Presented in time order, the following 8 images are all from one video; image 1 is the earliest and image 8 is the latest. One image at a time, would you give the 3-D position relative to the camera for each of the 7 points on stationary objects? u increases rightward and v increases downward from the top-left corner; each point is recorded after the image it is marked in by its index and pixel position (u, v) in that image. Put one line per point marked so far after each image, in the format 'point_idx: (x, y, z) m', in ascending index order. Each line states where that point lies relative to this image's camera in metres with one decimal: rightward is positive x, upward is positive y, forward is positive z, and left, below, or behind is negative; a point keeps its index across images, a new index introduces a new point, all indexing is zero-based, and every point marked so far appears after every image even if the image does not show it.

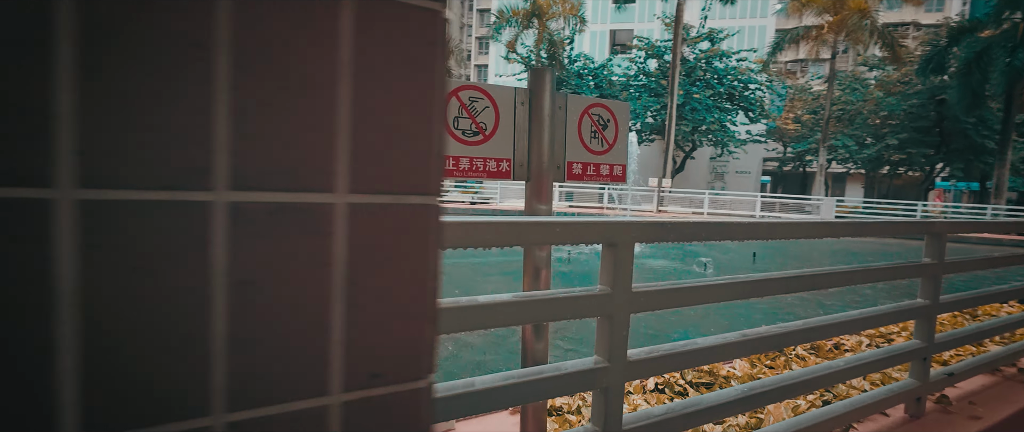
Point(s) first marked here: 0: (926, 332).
0: (+1.6, -0.4, +2.3) m
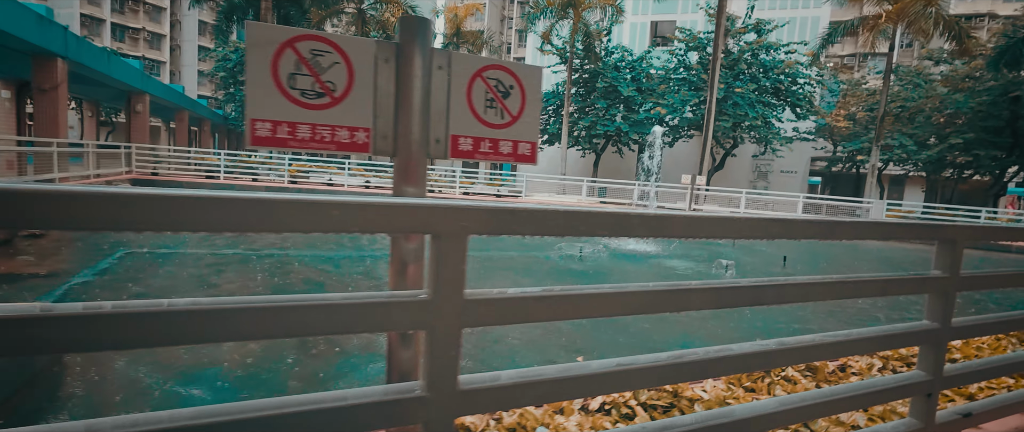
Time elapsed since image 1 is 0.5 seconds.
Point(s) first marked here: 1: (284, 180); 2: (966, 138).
0: (+1.3, -0.4, +1.9) m
1: (-6.3, +1.0, +16.7) m
2: (+14.4, +2.5, +19.1) m
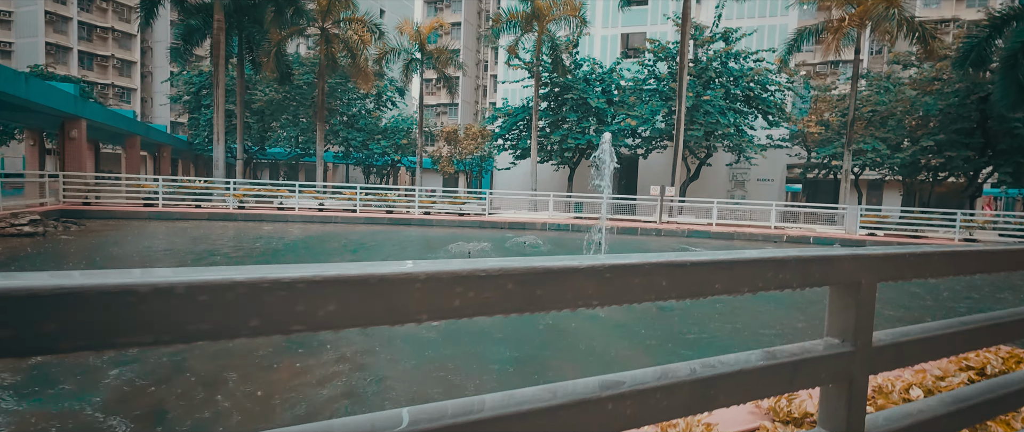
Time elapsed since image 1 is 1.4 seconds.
0: (+0.6, -0.5, +1.1) m
1: (-7.4, +0.3, +15.7) m
2: (+13.2, +2.4, +18.6) m
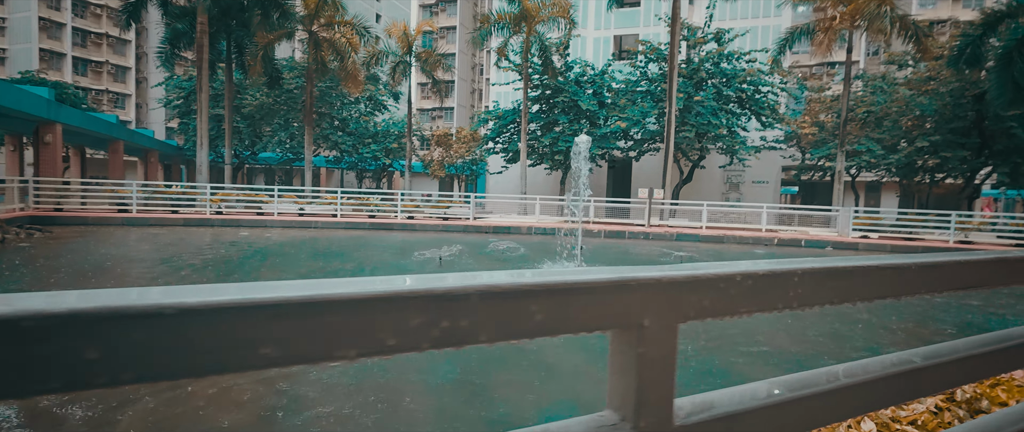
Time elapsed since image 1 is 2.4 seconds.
0: (+0.2, -0.5, +0.7) m
1: (-7.8, +0.1, +15.4) m
2: (+12.8, +2.3, +18.2) m
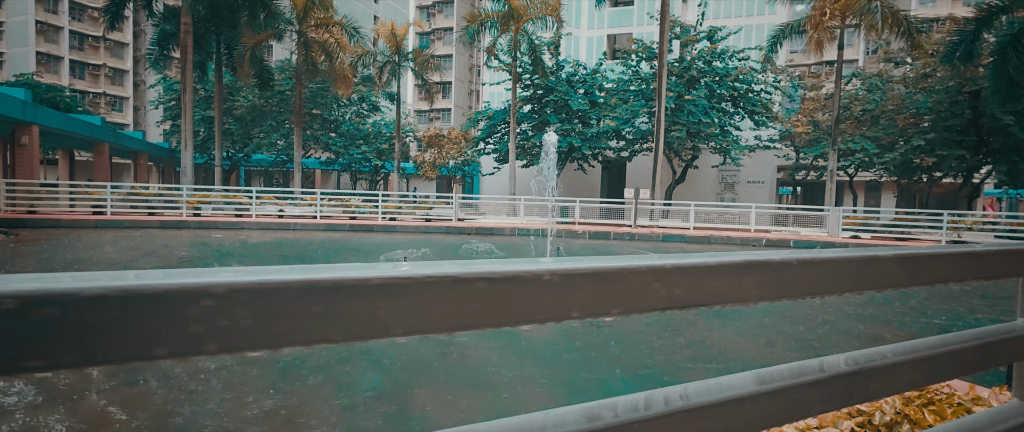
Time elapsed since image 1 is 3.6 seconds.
0: (-0.4, -0.5, +0.4) m
1: (-8.2, +0.1, +15.1) m
2: (+12.4, +2.3, +17.9) m
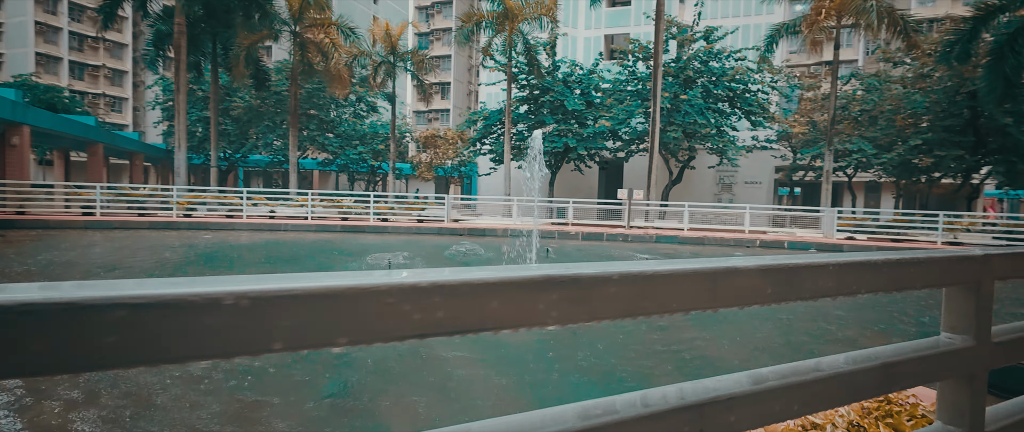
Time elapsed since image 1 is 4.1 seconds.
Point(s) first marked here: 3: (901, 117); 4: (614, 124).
0: (-0.6, -0.5, +0.3) m
1: (-8.4, +0.1, +15.1) m
2: (+12.2, +2.3, +17.7) m
3: (+12.7, +3.2, +19.5) m
4: (+3.4, +3.1, +20.2) m
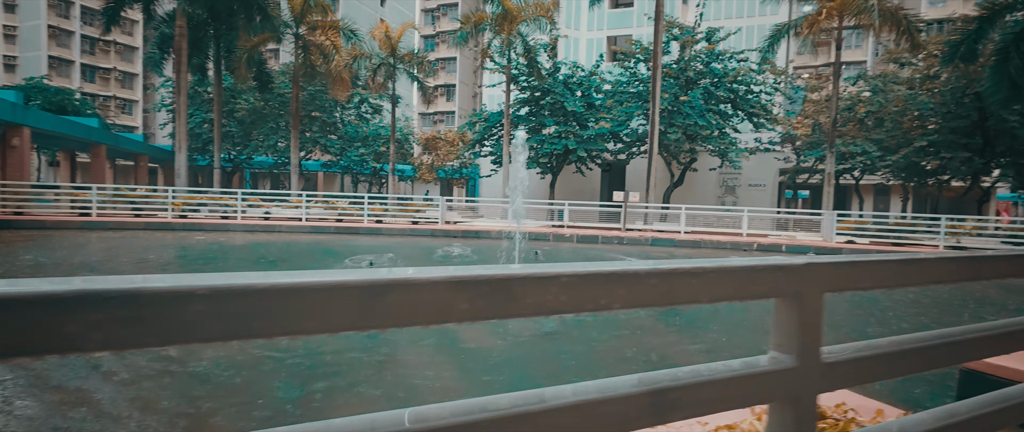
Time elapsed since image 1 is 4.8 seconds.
0: (-1.1, -0.5, +0.2) m
1: (-8.6, 0.0, +15.1) m
2: (+12.1, +2.2, +17.4) m
3: (+12.6, +3.1, +19.2) m
4: (+3.4, +3.0, +20.1) m
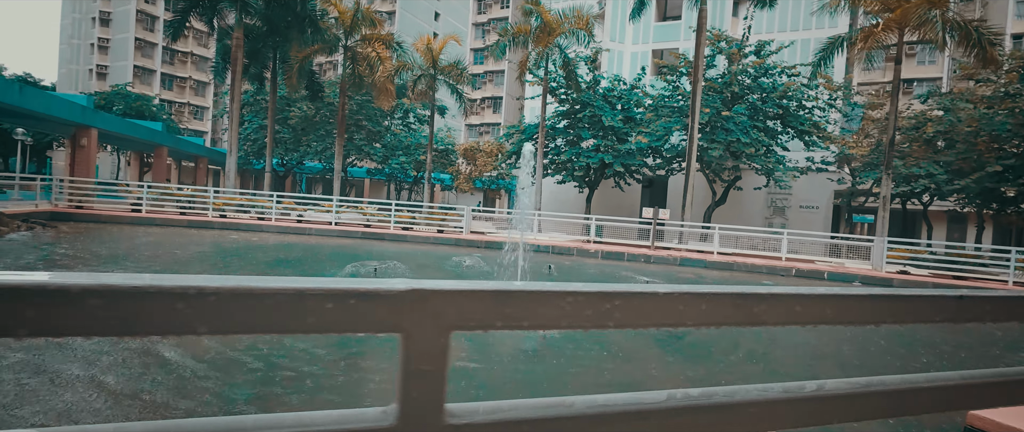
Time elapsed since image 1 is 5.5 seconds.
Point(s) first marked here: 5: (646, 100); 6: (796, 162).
0: (-2.0, -0.4, +0.3) m
1: (-7.9, 0.0, +15.9) m
2: (+13.0, +1.4, +16.0) m
3: (+13.7, +2.2, +17.7) m
4: (+4.7, +2.5, +19.6) m
5: (+5.0, +4.3, +22.2) m
6: (+9.9, +1.8, +20.7) m
